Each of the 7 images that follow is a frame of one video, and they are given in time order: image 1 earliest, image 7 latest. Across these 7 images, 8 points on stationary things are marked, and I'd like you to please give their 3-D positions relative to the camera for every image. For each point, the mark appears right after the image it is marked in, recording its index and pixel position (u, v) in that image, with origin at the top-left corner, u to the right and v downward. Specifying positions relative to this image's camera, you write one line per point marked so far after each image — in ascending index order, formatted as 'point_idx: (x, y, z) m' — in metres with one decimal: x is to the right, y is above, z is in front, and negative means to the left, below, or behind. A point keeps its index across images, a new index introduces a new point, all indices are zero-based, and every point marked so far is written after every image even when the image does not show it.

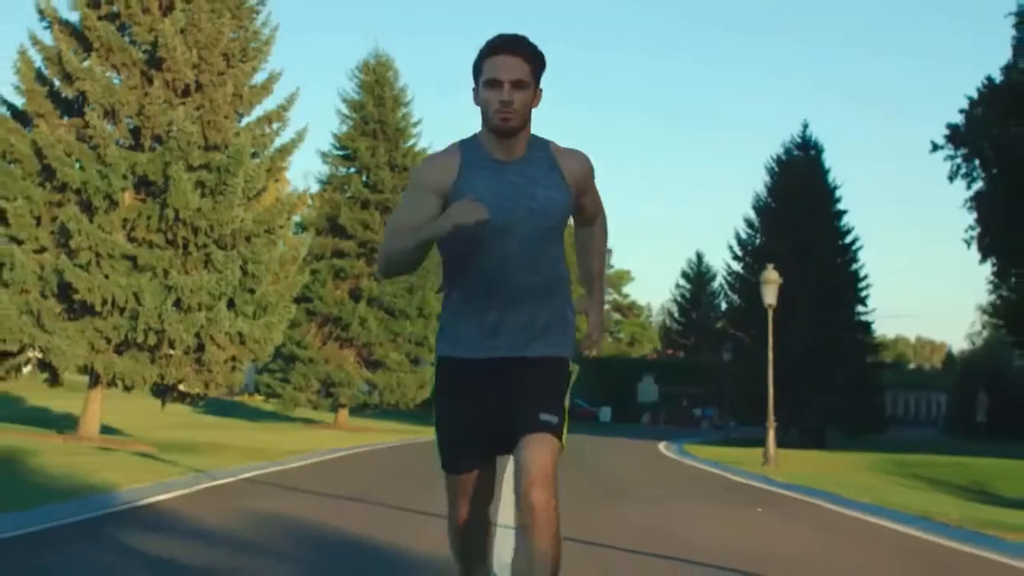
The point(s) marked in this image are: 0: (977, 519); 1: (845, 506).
0: (+5.2, -2.6, +16.0) m
1: (+4.2, -2.7, +18.0) m
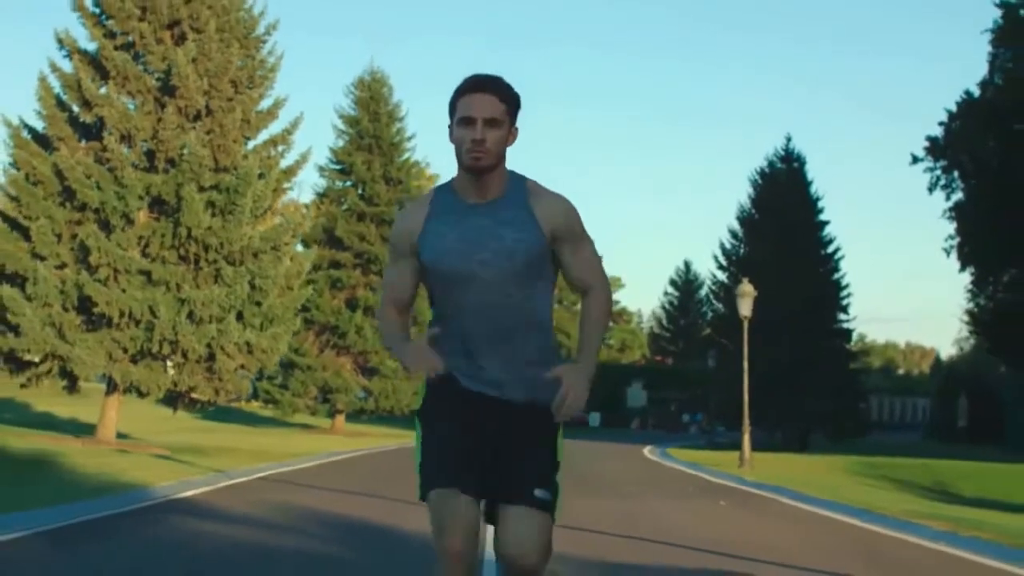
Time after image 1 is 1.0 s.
0: (+5.1, -2.8, +17.8) m
1: (+4.1, -3.0, +19.8) m
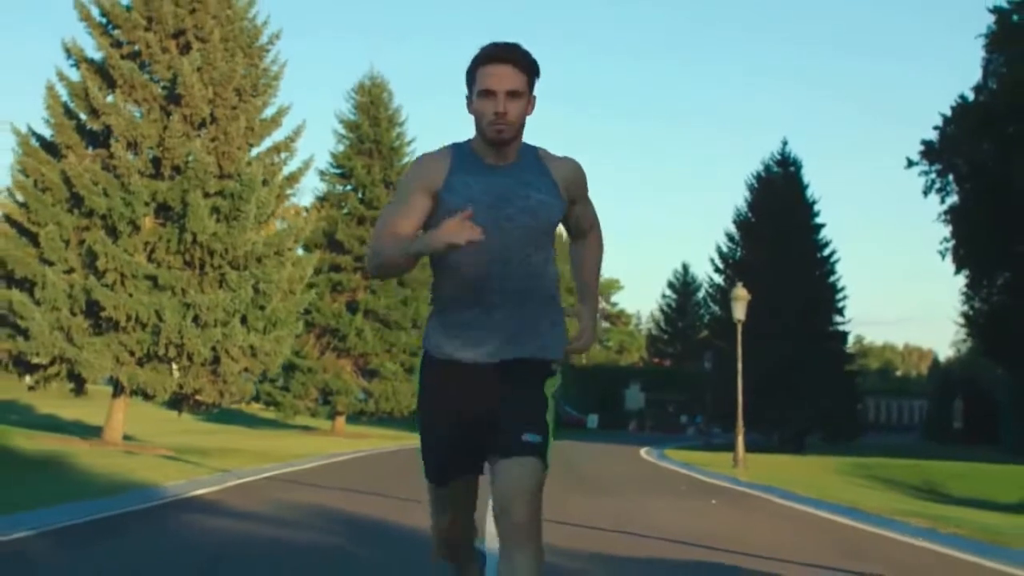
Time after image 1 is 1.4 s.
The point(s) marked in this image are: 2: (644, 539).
0: (+5.1, -2.9, +18.4) m
1: (+4.1, -3.0, +20.4) m
2: (+1.3, -2.5, +14.4) m
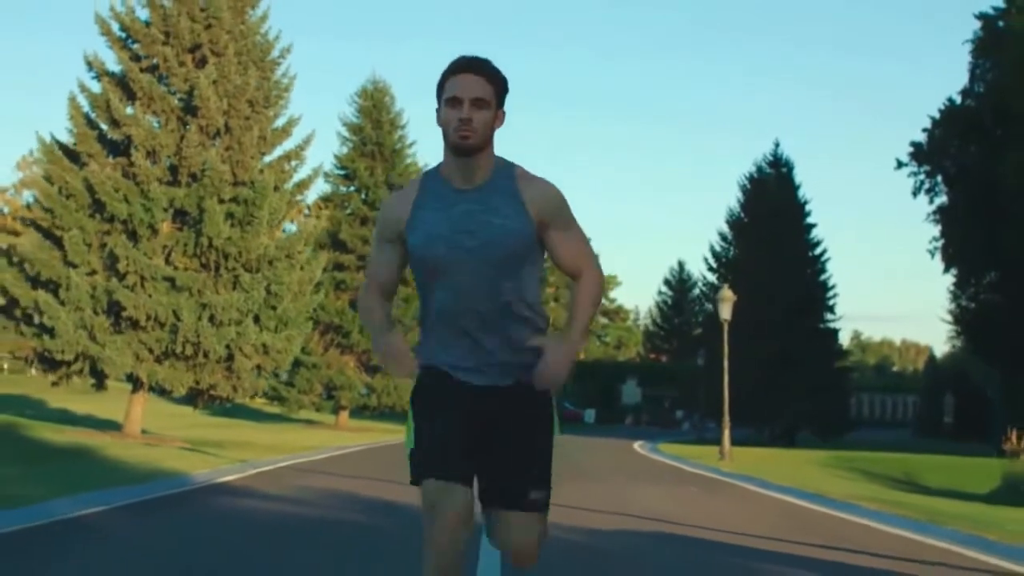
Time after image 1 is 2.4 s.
0: (+5.0, -2.9, +20.1) m
1: (+4.0, -3.1, +22.1) m
2: (+1.3, -2.6, +16.1) m
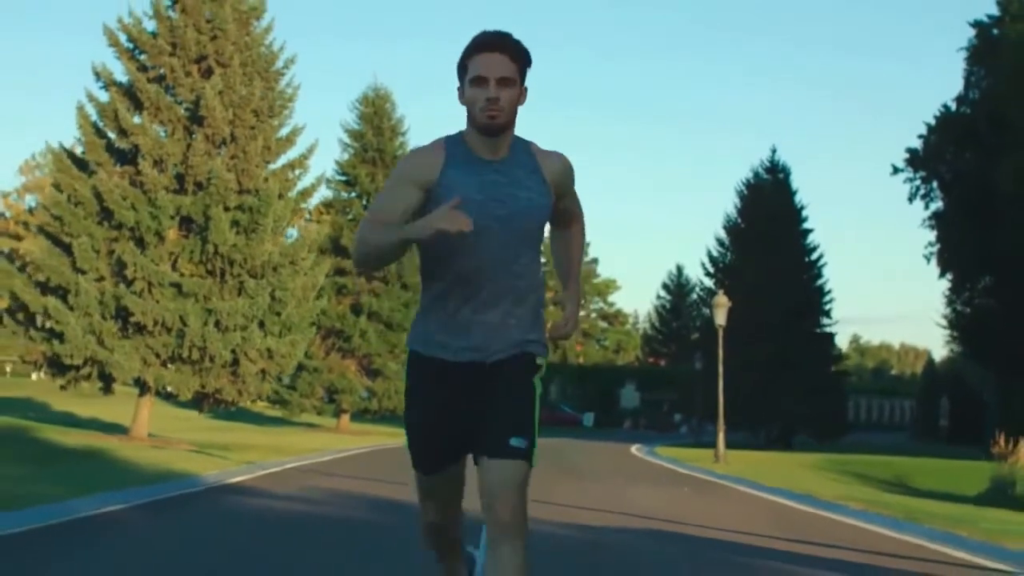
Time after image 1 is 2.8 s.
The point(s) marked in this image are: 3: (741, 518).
0: (+5.0, -3.0, +20.7) m
1: (+4.0, -3.2, +22.7) m
2: (+1.3, -2.7, +16.8) m
3: (+2.7, -2.8, +17.0) m
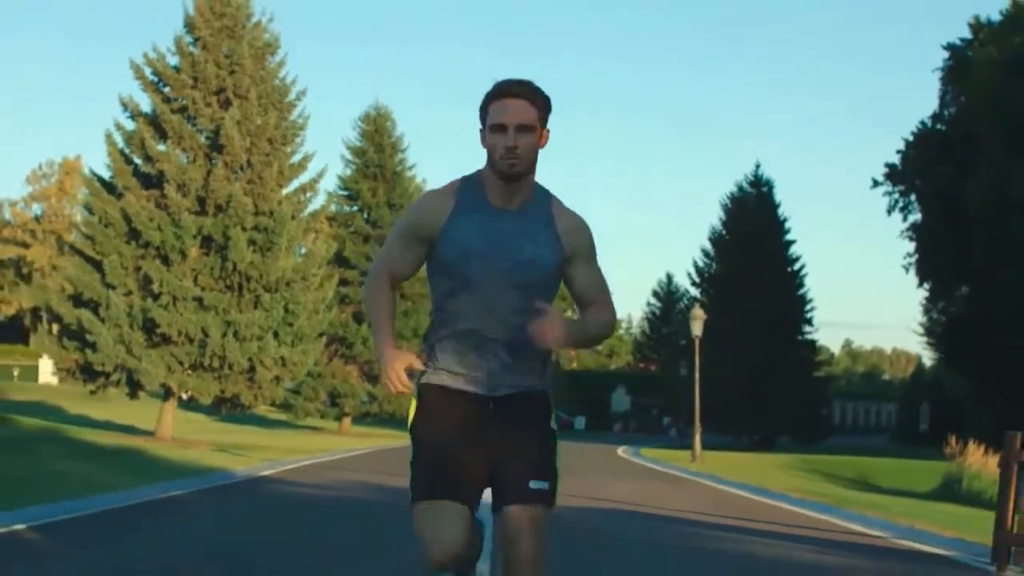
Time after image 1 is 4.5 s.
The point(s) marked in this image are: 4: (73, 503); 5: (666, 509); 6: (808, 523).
0: (+4.9, -3.4, +23.7) m
1: (+3.9, -3.5, +25.6) m
2: (+1.2, -3.0, +19.6) m
3: (+2.6, -3.1, +19.9) m
4: (-5.5, -2.7, +17.9) m
5: (+1.8, -3.0, +18.9) m
6: (+3.4, -2.8, +16.7) m
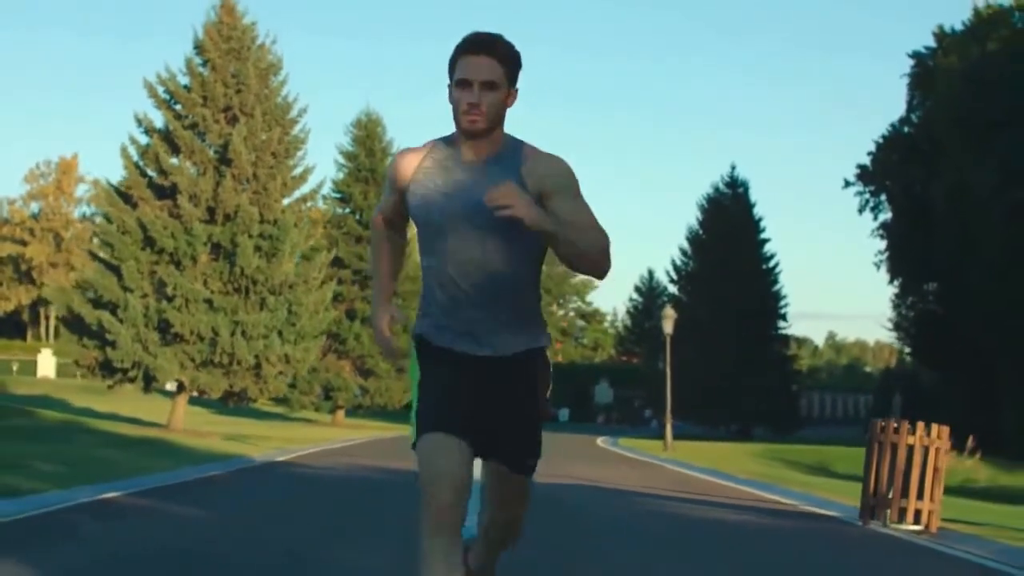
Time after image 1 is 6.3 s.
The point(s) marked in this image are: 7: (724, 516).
0: (+4.6, -3.5, +26.7) m
1: (+3.6, -3.7, +28.7) m
2: (+0.9, -3.1, +22.6) m
3: (+2.4, -3.2, +22.9) m
4: (-5.7, -2.8, +20.8) m
5: (+1.6, -3.1, +21.8) m
6: (+3.2, -2.9, +19.7) m
7: (+2.5, -2.7, +17.0) m
